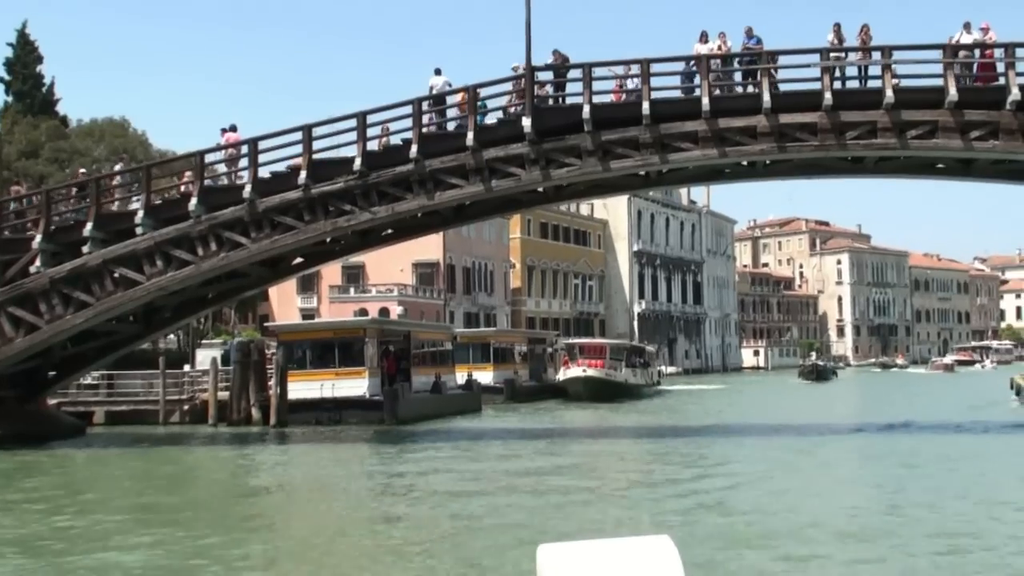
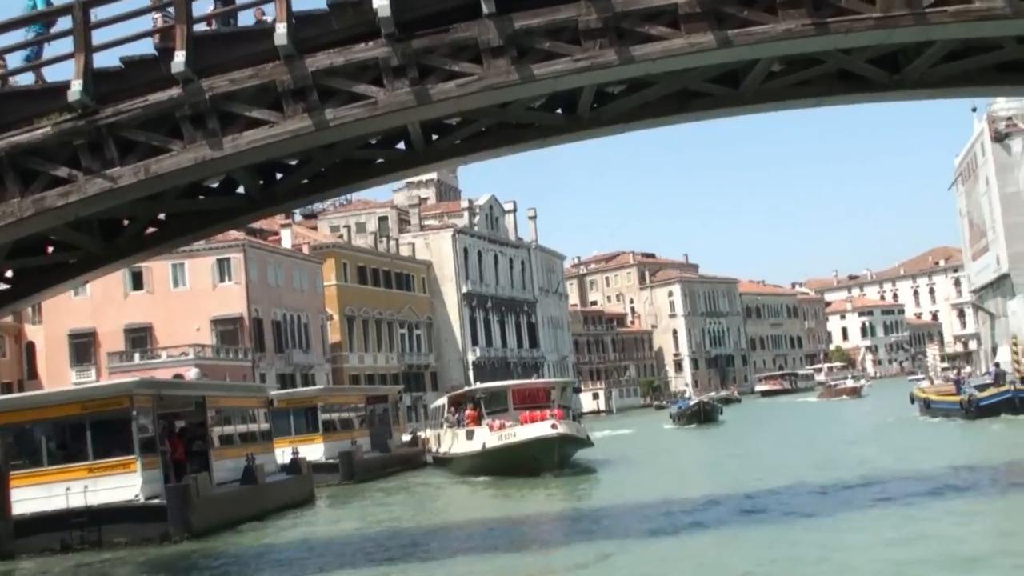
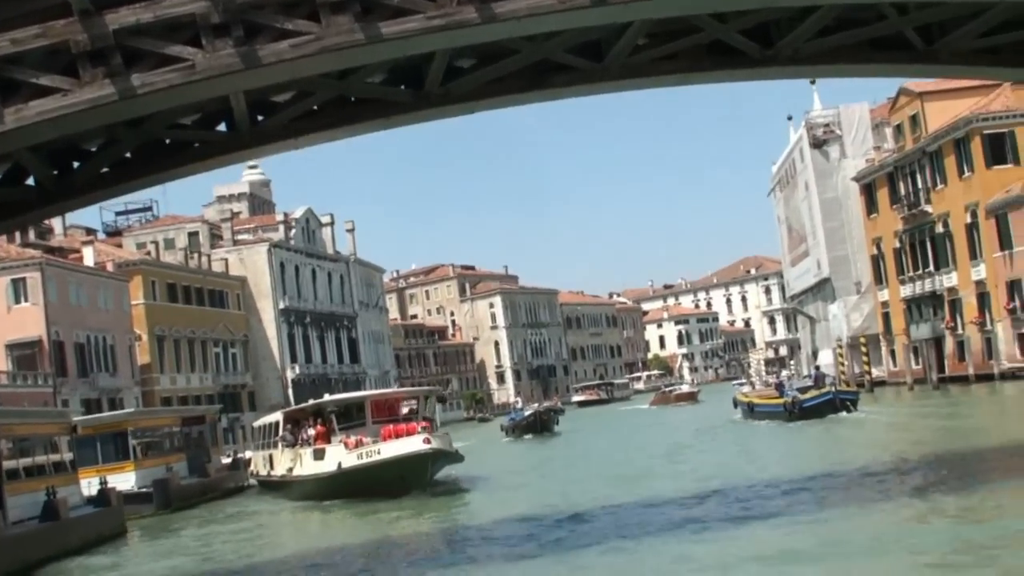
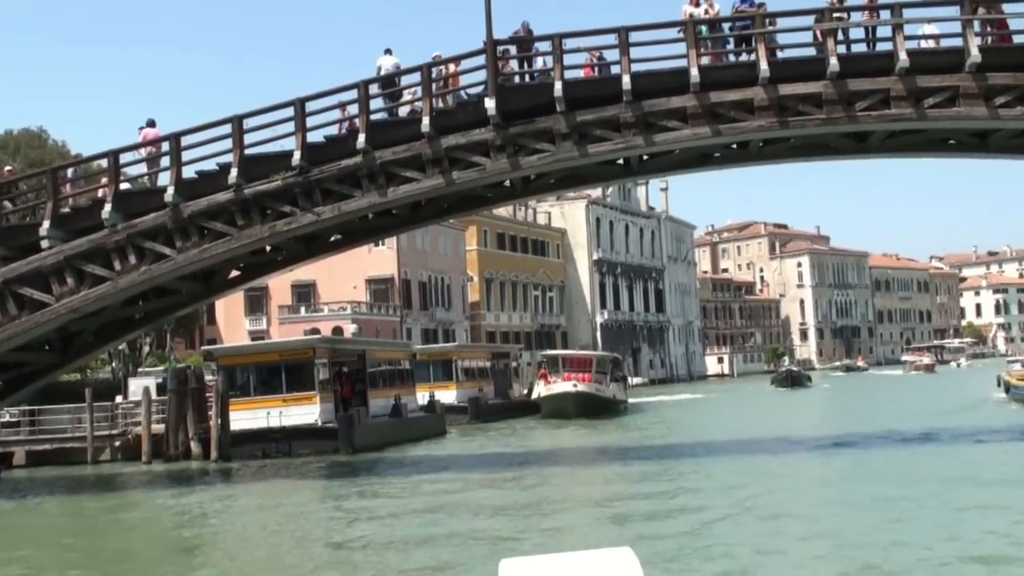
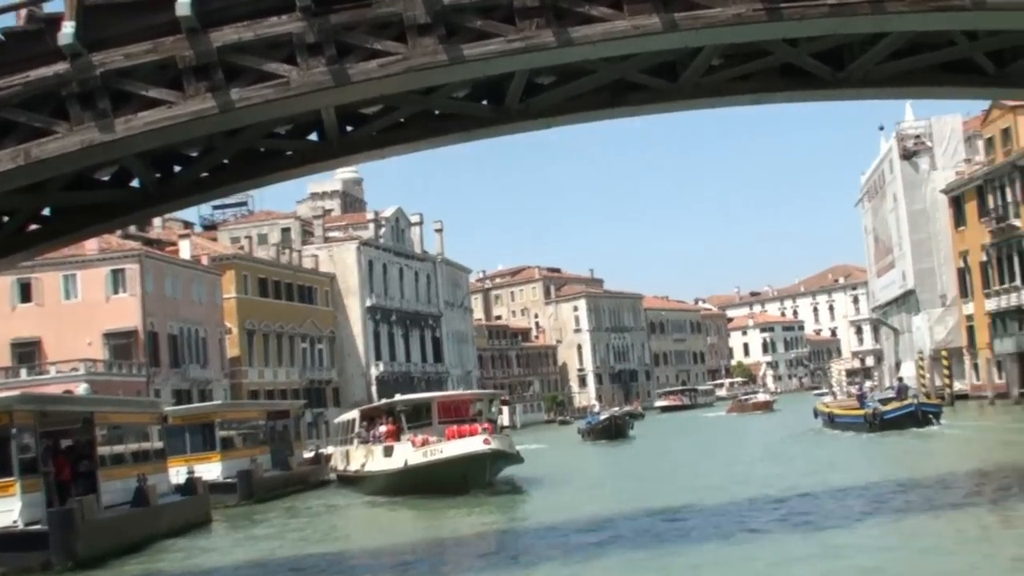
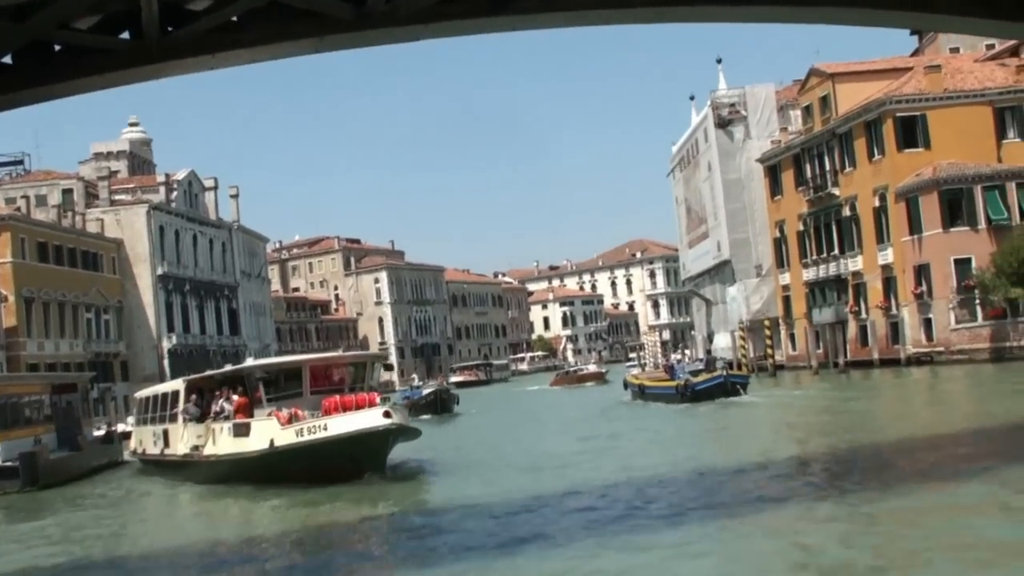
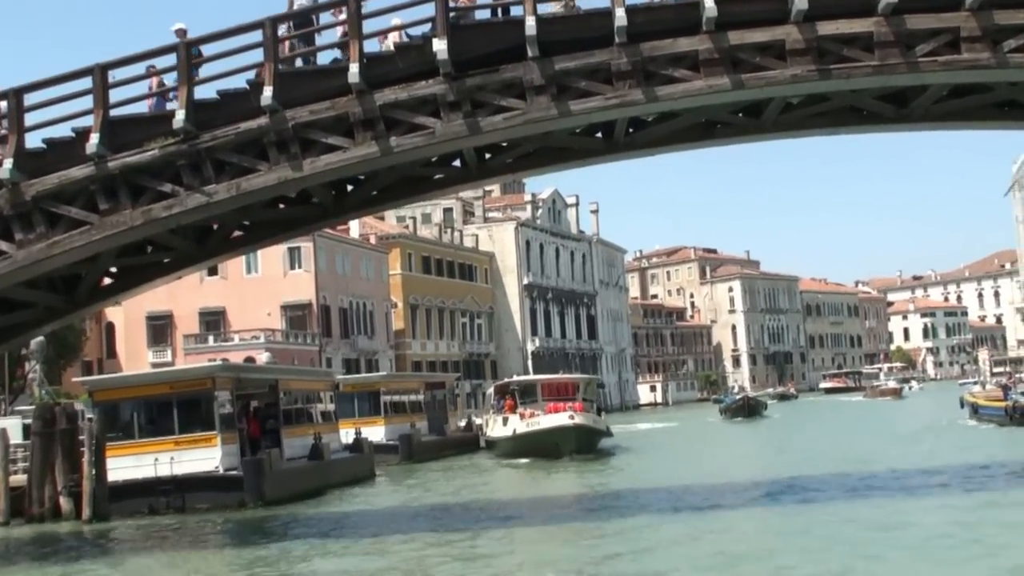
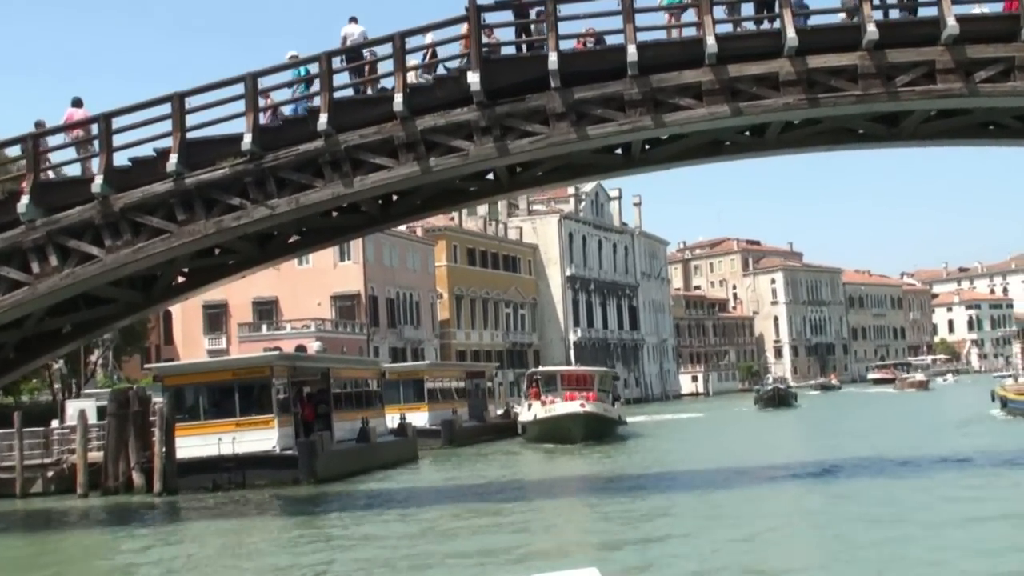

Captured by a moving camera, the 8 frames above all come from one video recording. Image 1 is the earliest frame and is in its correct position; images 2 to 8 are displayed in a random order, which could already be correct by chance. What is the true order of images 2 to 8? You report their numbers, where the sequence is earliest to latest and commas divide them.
4, 8, 7, 2, 5, 3, 6
